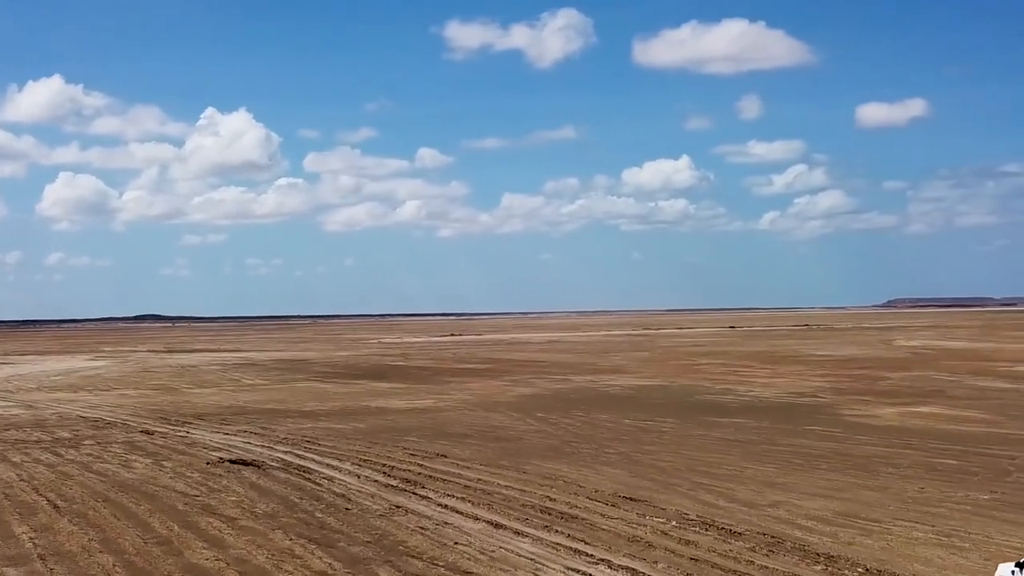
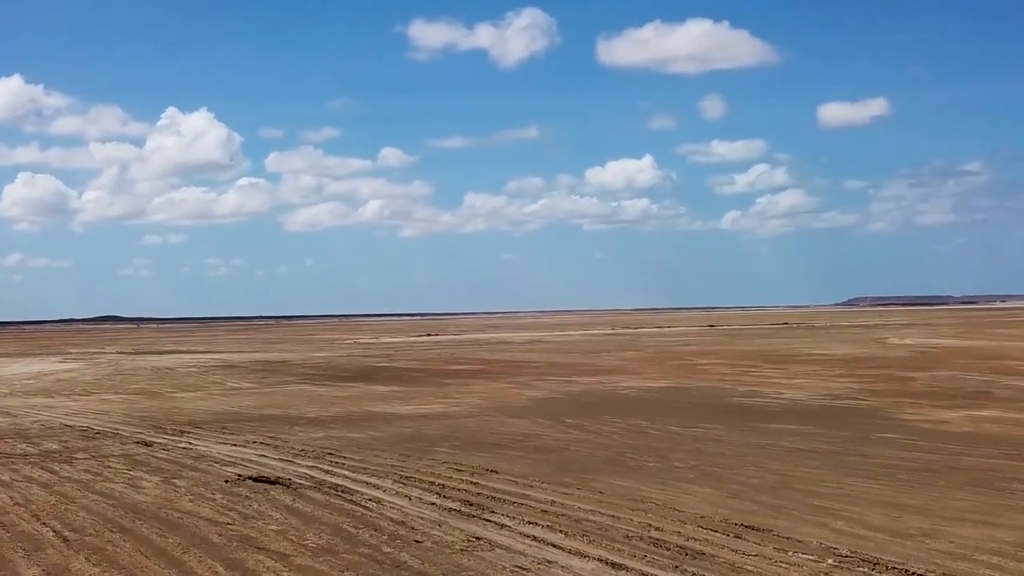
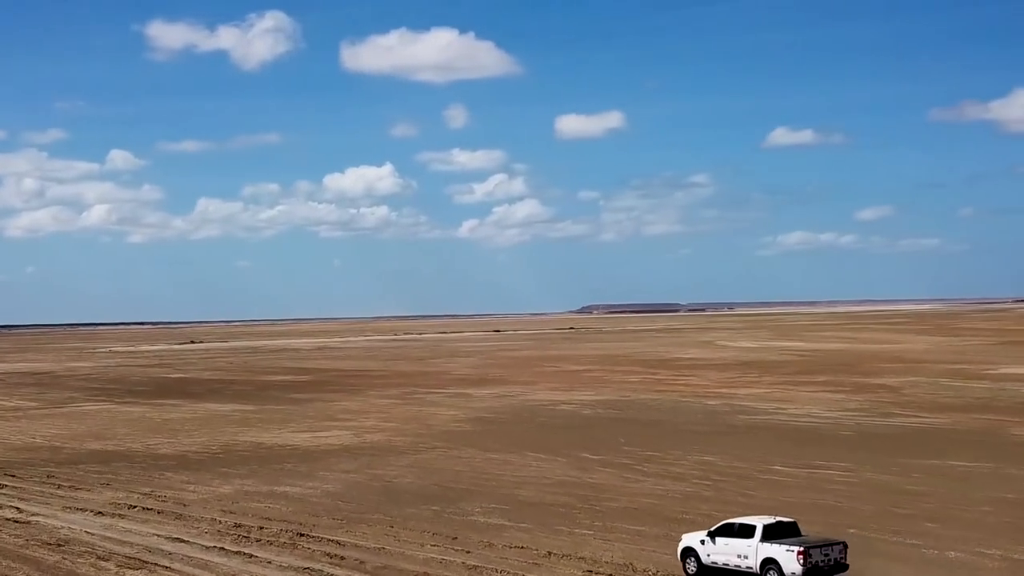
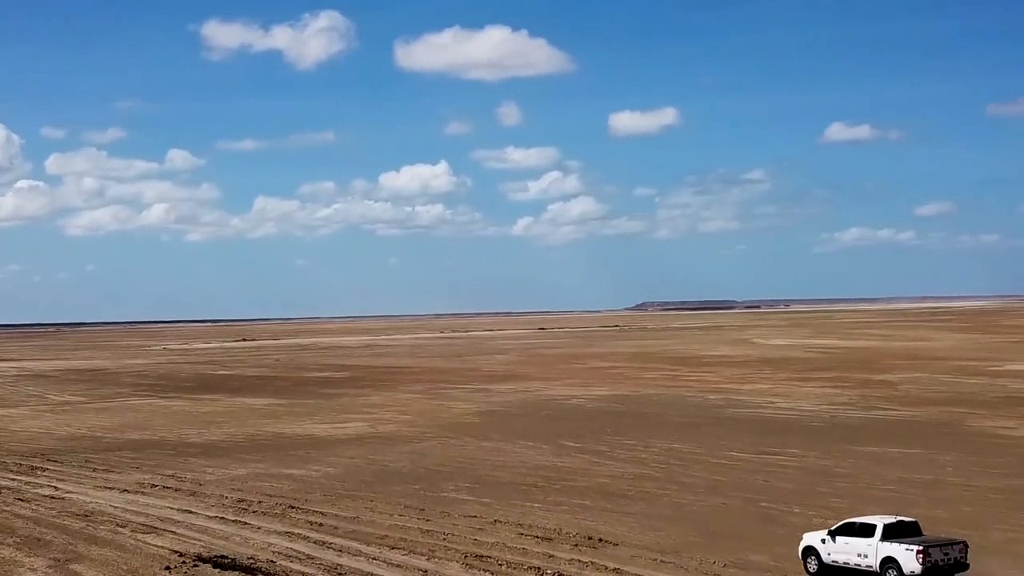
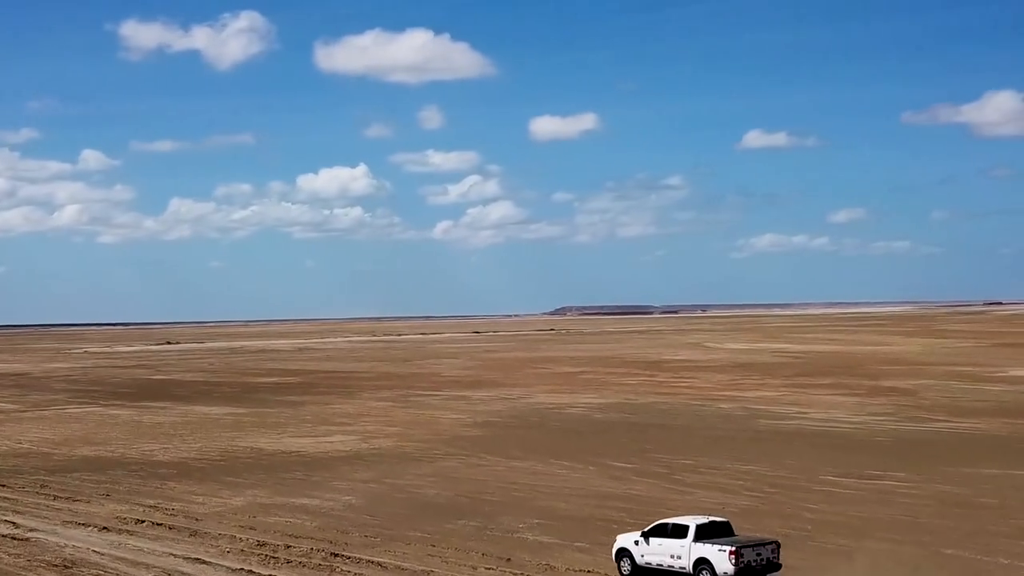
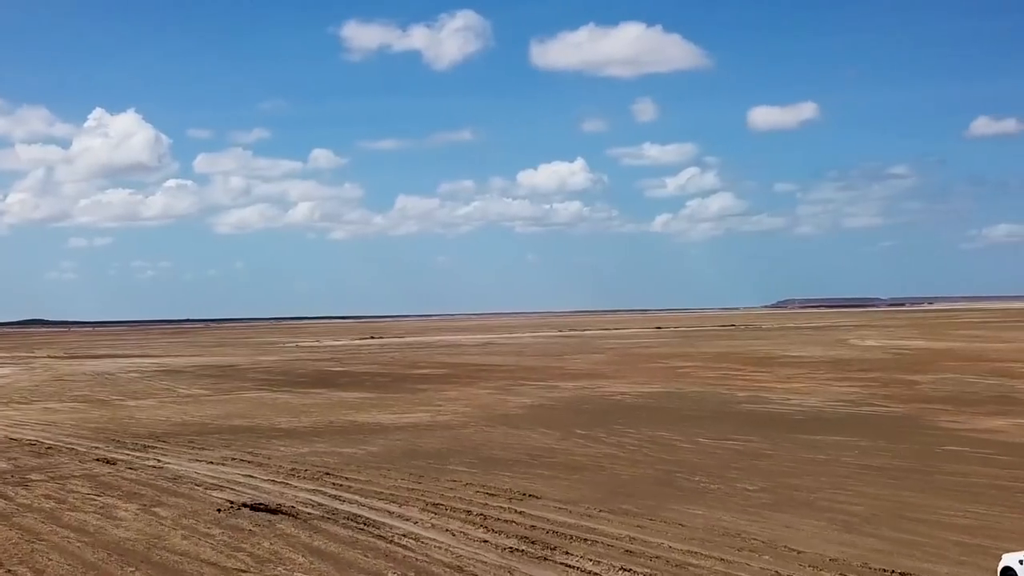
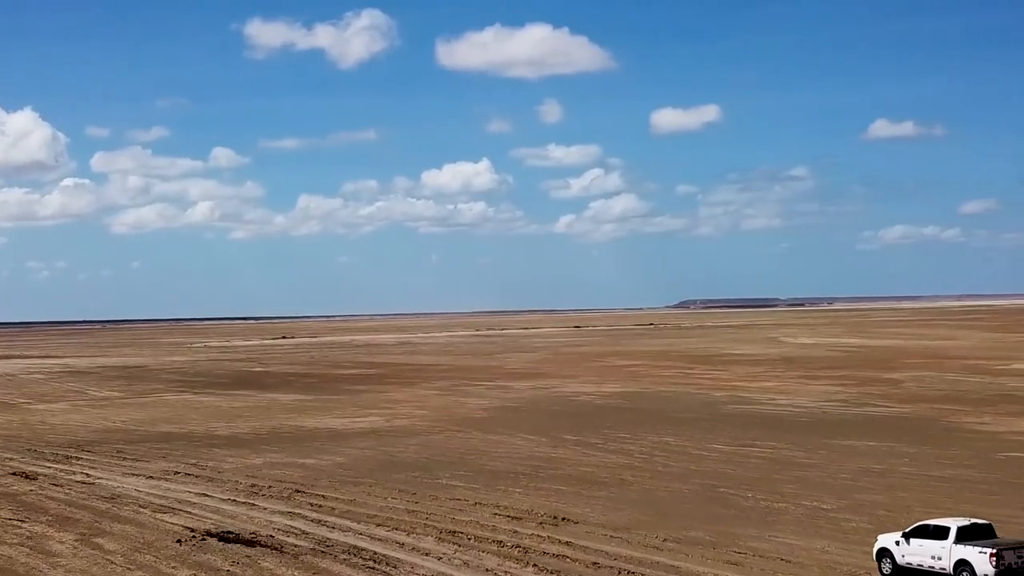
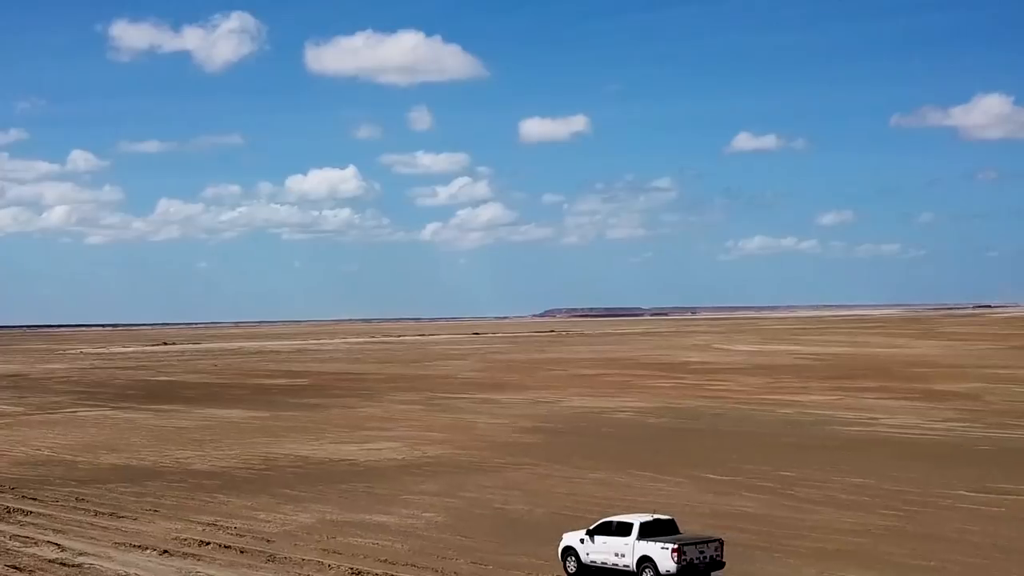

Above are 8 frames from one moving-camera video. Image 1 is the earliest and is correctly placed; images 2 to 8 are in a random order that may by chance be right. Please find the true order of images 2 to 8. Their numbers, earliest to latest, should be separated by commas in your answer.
2, 6, 7, 4, 3, 5, 8
